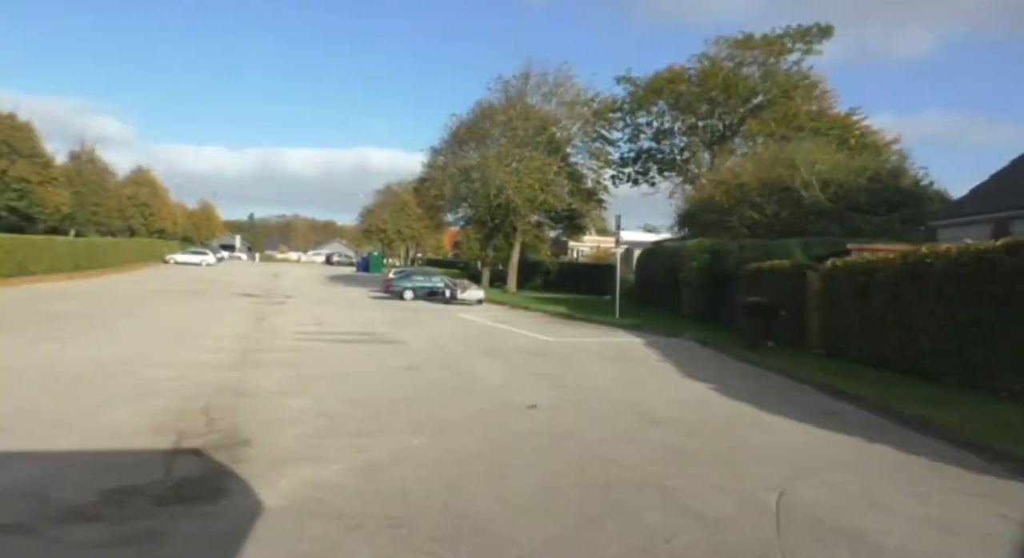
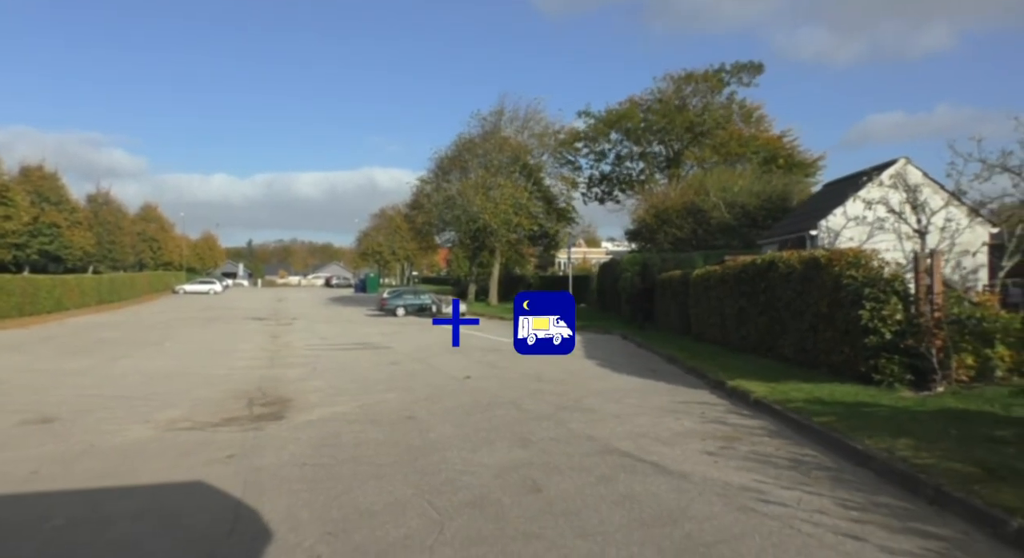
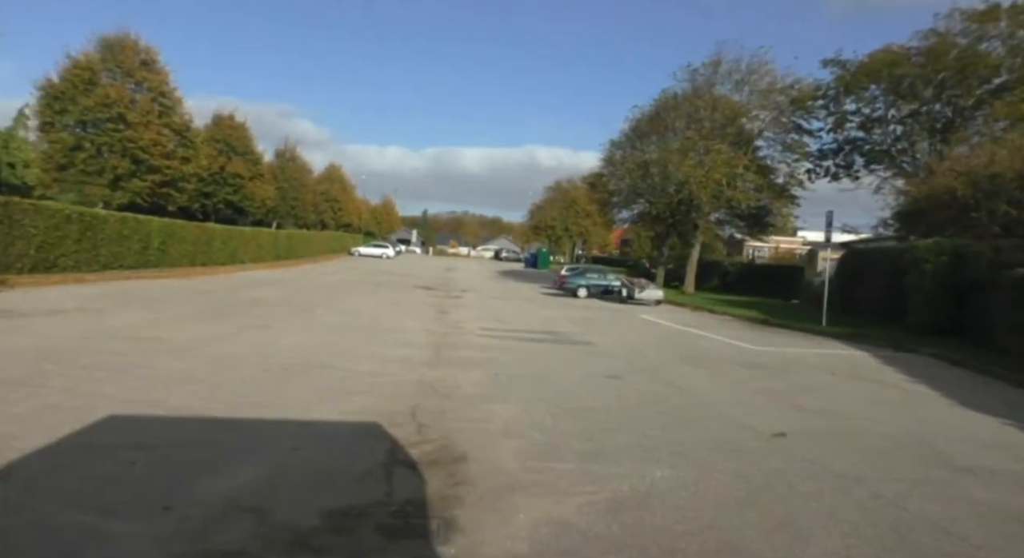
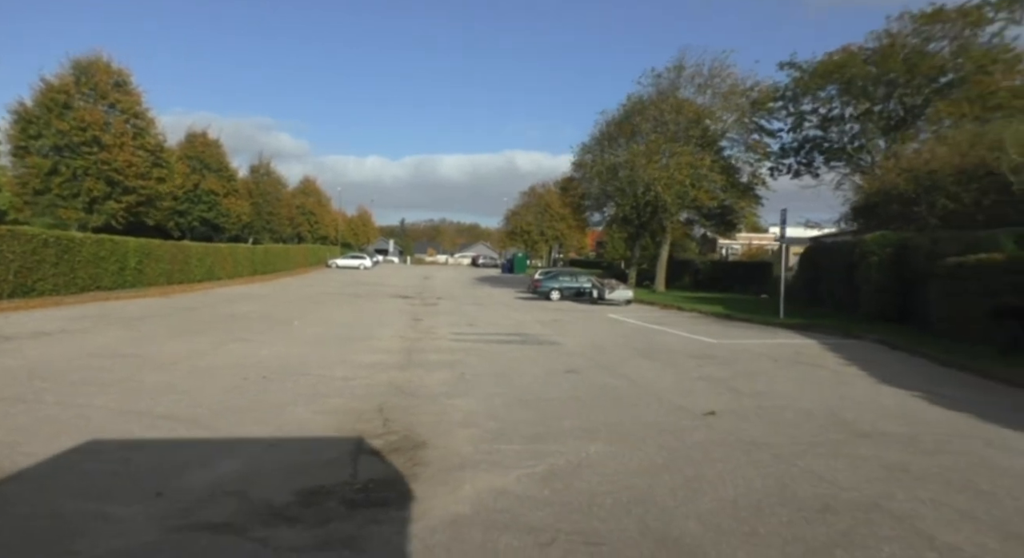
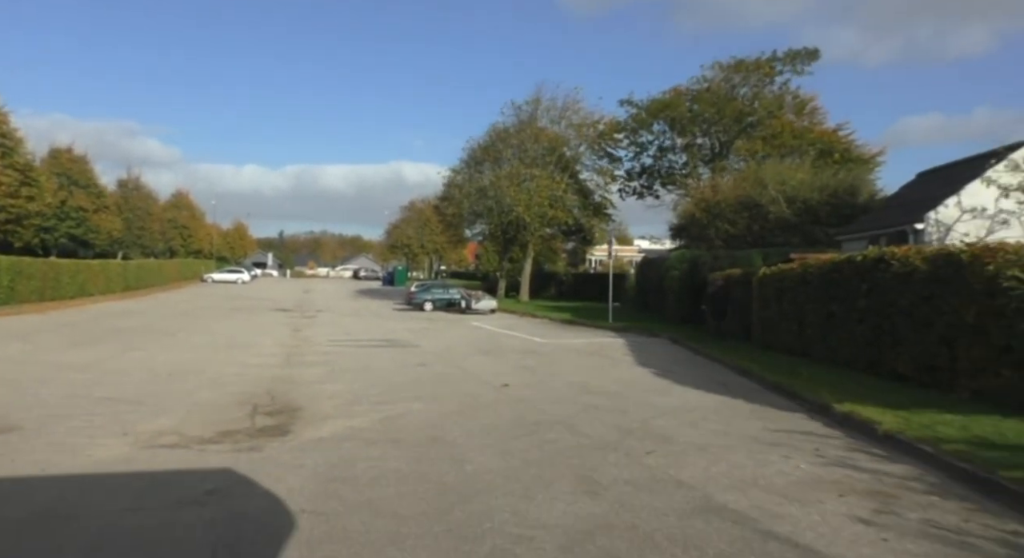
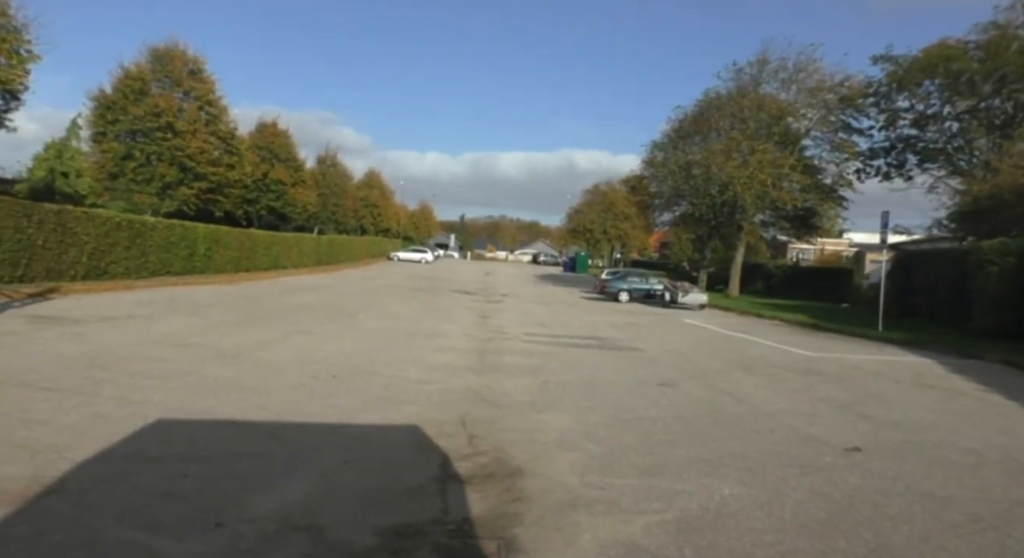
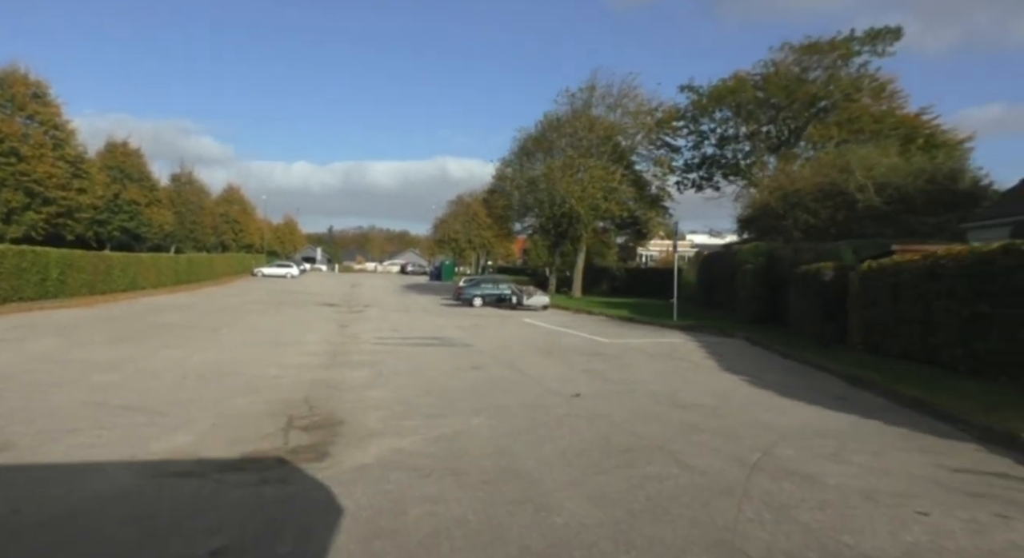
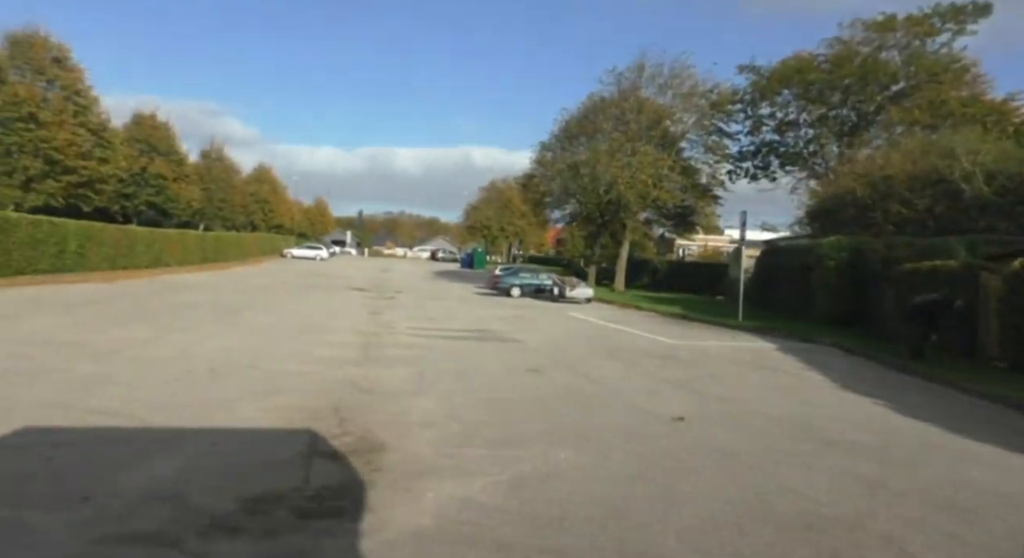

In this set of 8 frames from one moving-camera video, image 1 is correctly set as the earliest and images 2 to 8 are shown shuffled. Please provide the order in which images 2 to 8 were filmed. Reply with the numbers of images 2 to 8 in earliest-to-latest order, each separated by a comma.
8, 3, 6, 4, 7, 5, 2
